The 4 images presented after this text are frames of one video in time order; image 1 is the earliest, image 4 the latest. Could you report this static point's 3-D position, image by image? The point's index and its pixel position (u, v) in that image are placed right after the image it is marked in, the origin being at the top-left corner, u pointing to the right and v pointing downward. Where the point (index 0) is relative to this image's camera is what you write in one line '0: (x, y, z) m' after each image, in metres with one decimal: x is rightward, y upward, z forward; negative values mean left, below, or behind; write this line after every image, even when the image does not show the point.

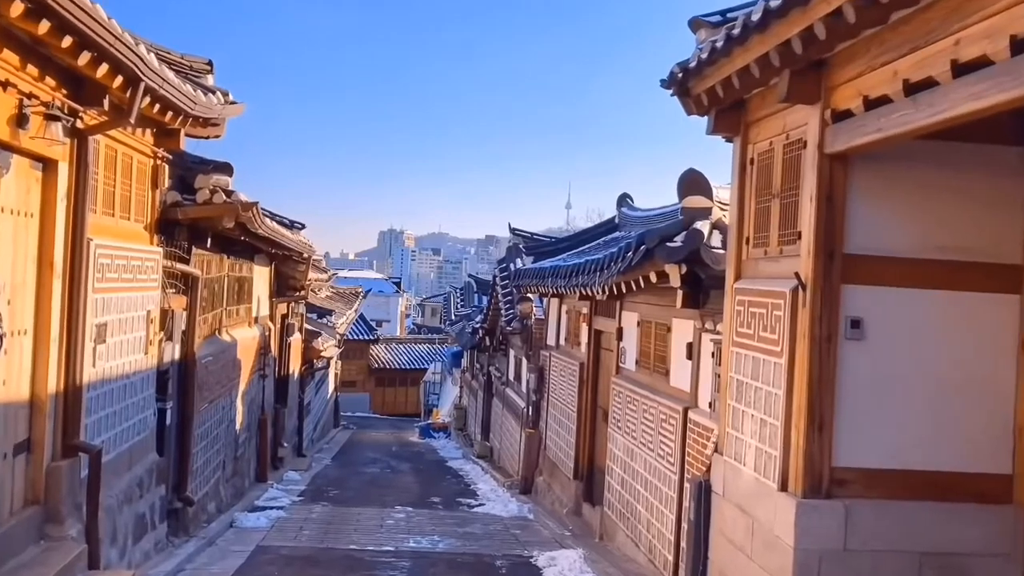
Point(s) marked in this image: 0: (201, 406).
0: (-3.0, -1.1, +8.8) m
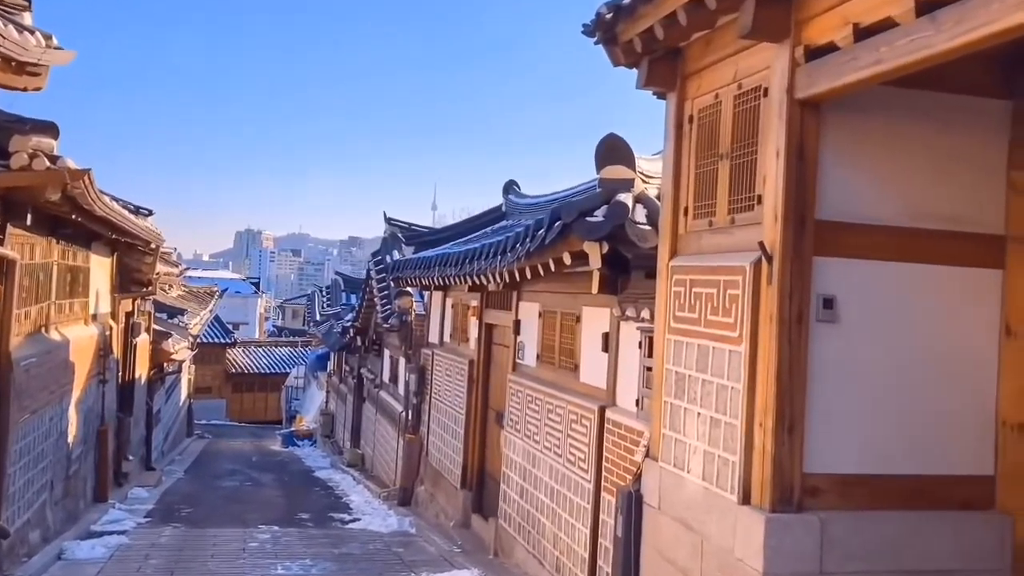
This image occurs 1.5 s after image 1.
0: (-3.9, -1.0, +7.4) m
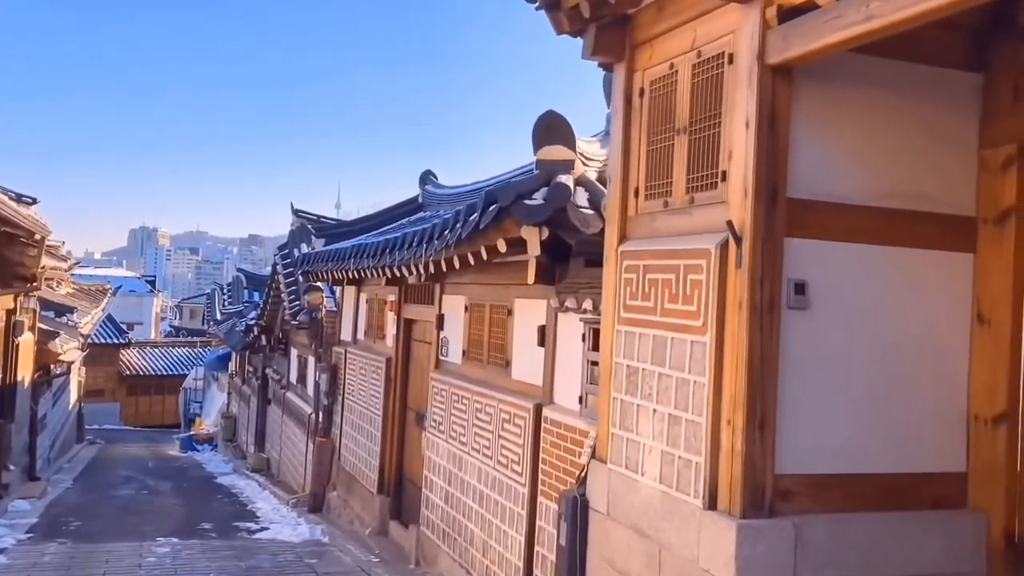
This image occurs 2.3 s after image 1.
0: (-4.5, -1.0, +6.5) m
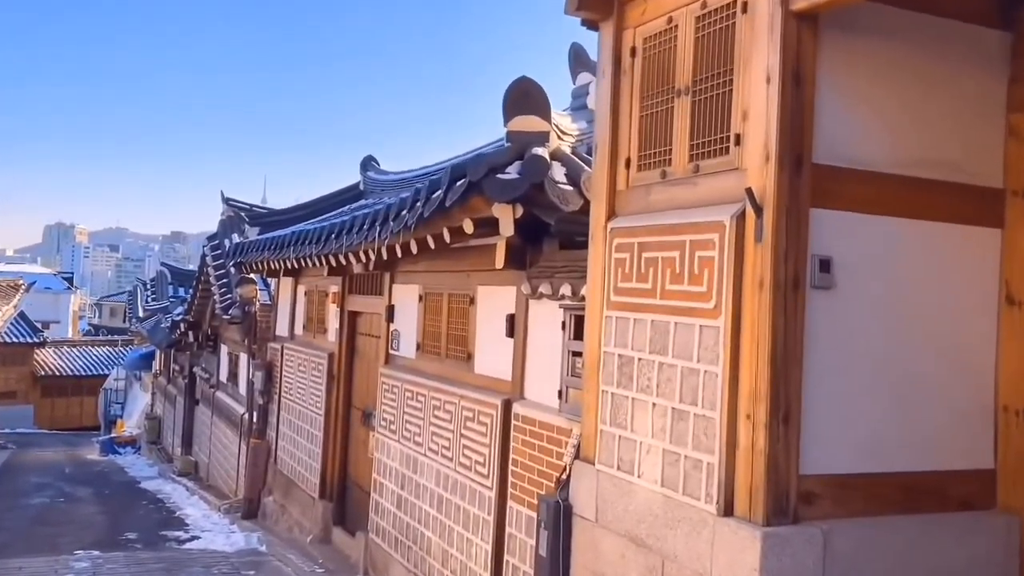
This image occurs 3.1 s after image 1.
0: (-4.7, -0.9, +5.7) m
